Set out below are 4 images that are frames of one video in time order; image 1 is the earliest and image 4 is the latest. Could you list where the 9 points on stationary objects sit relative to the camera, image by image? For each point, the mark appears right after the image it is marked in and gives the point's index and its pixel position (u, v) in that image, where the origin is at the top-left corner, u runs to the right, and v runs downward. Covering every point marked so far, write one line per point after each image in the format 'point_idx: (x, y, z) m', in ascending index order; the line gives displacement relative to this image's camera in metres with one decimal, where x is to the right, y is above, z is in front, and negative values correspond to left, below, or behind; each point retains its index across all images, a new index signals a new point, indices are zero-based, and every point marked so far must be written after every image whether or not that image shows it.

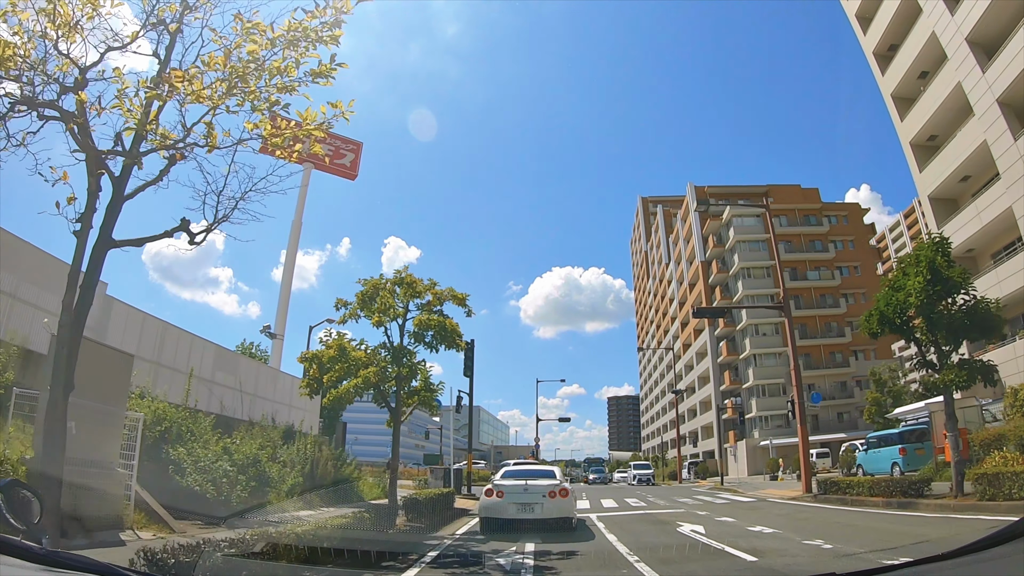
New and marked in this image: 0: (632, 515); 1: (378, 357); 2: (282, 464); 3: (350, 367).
0: (+2.7, -5.1, +13.1) m
1: (-1.9, -1.0, +8.2) m
2: (-4.1, -3.1, +10.3) m
3: (-2.2, -1.1, +8.1) m
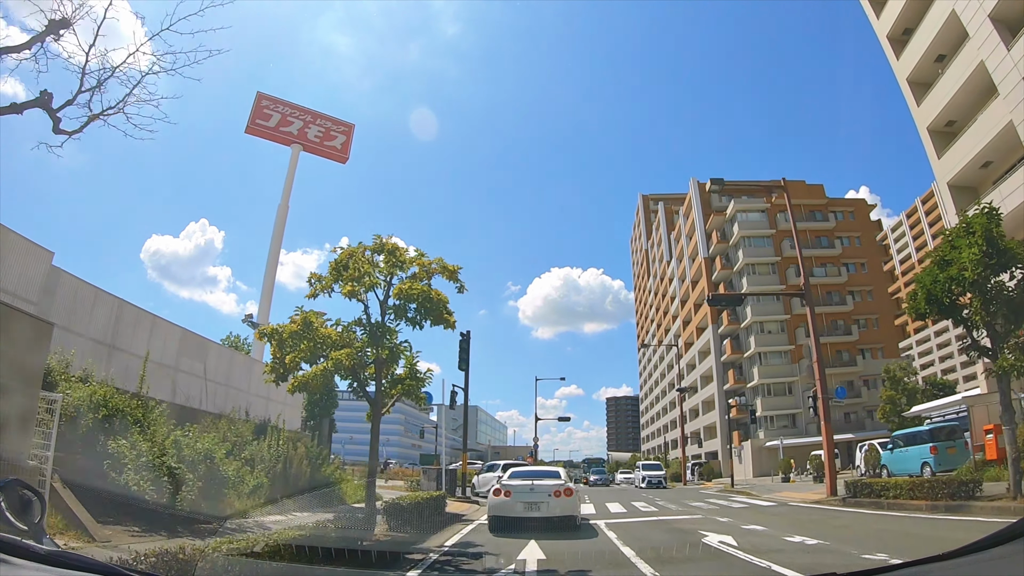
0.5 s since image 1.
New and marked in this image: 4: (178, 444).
0: (+2.7, -4.7, +11.9) m
1: (-1.9, -0.6, +7.0) m
2: (-4.1, -2.7, +9.1) m
3: (-2.3, -0.7, +6.9) m
4: (-4.4, -2.0, +7.6) m
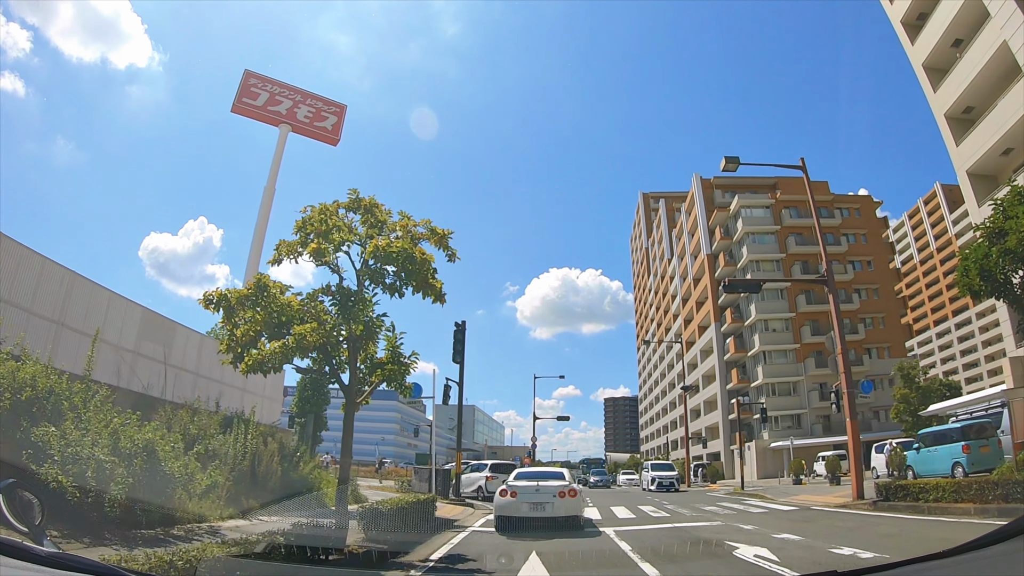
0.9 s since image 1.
0: (+2.6, -4.4, +10.8) m
1: (-1.9, -0.2, +5.9) m
2: (-4.2, -2.3, +8.0) m
3: (-2.3, -0.3, +5.8) m
4: (-4.4, -1.6, +6.5) m
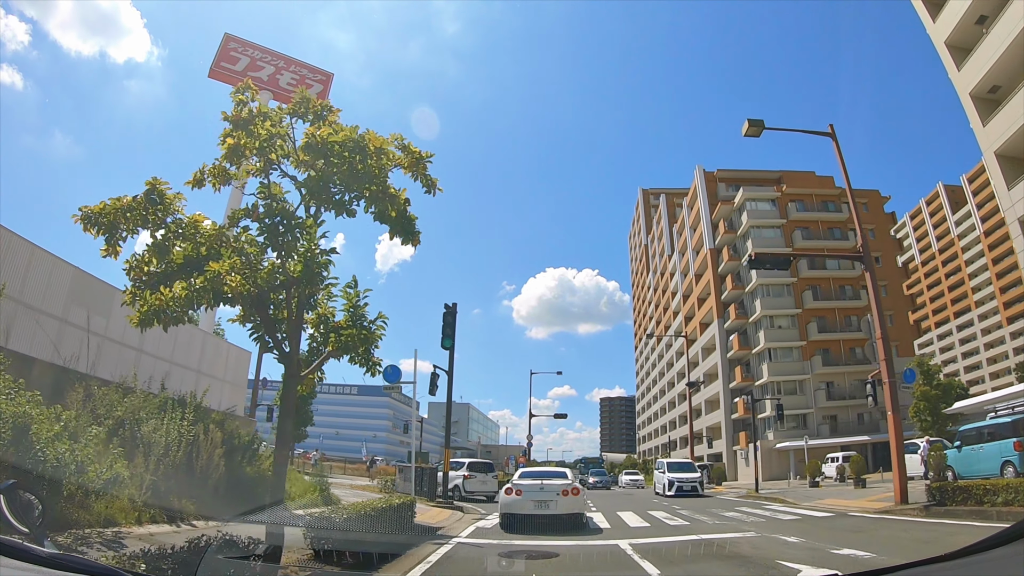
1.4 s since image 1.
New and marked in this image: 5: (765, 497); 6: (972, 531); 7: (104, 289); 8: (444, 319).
0: (+2.5, -3.9, +9.3) m
1: (-1.9, +0.3, +4.3) m
2: (-4.2, -1.7, +6.4) m
3: (-2.3, +0.2, +4.2) m
4: (-4.4, -1.1, +5.0) m
5: (+7.2, -5.9, +16.8) m
6: (+5.9, -3.2, +7.6) m
7: (-6.4, -0.1, +9.1) m
8: (-1.6, -0.7, +13.9) m
